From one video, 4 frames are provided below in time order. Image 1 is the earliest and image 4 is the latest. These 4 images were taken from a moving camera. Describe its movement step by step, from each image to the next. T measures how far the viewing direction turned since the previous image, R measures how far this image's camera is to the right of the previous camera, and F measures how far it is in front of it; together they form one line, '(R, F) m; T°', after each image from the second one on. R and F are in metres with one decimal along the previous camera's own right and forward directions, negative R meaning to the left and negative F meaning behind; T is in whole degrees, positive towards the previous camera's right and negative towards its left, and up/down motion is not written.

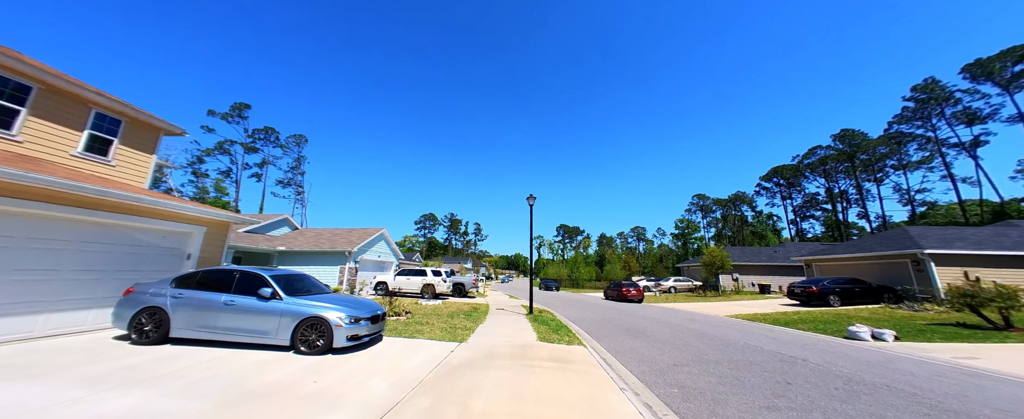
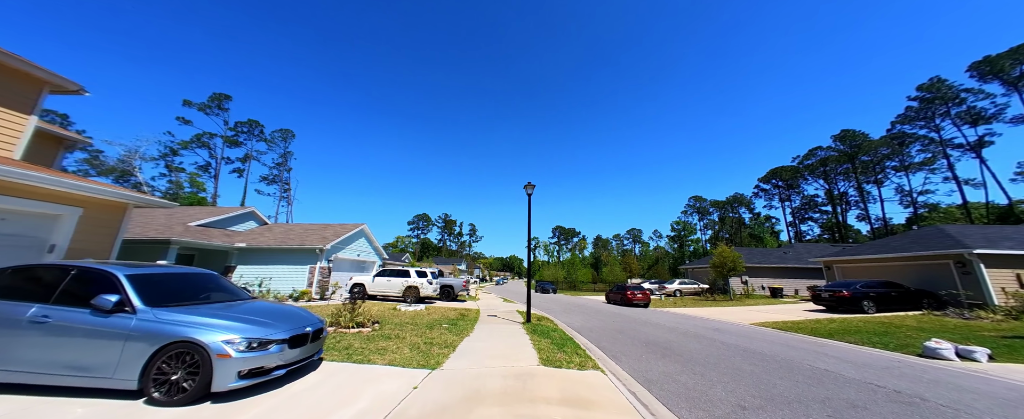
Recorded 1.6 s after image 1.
(0.0, +1.5) m; +1°
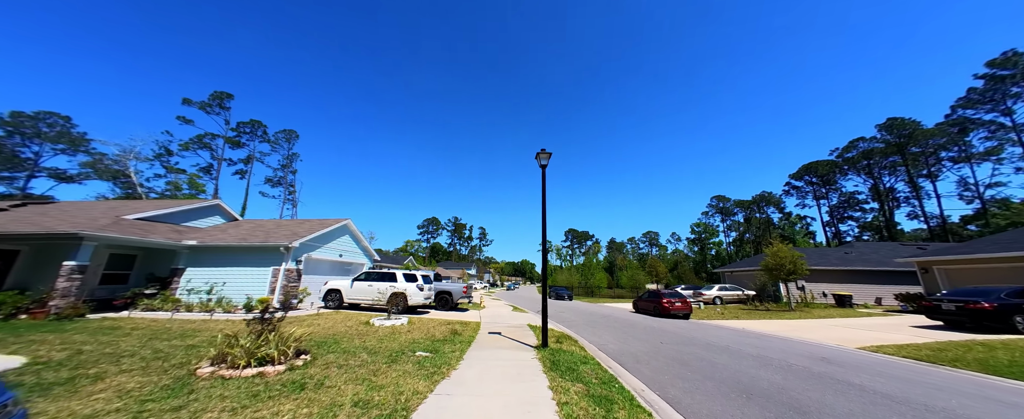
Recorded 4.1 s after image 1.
(+0.1, +2.5) m; -2°
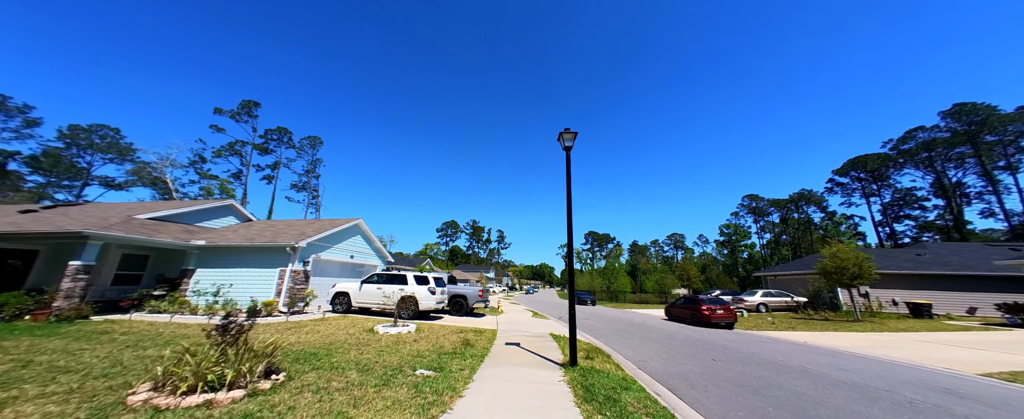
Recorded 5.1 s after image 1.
(0.0, +1.0) m; -4°
